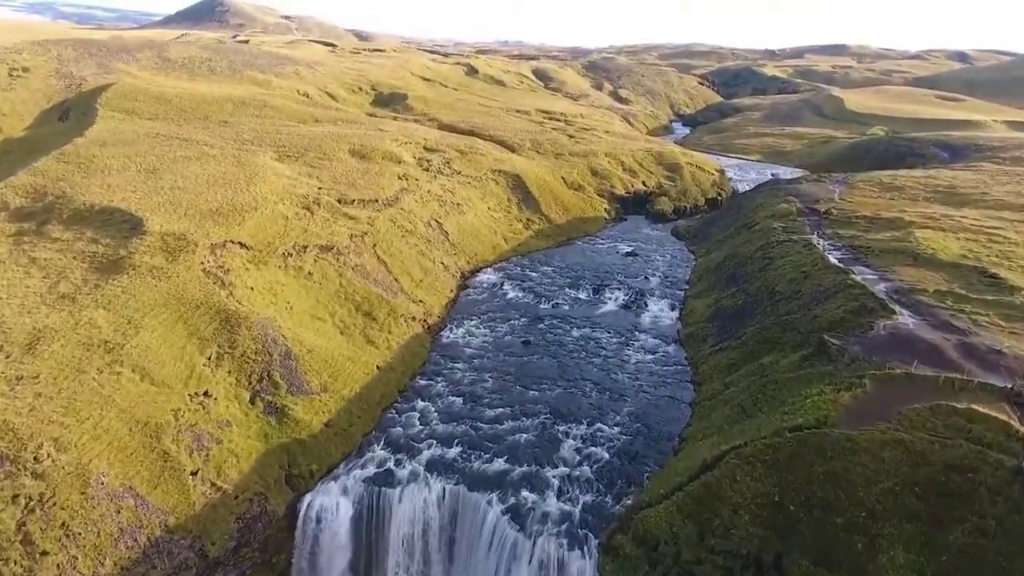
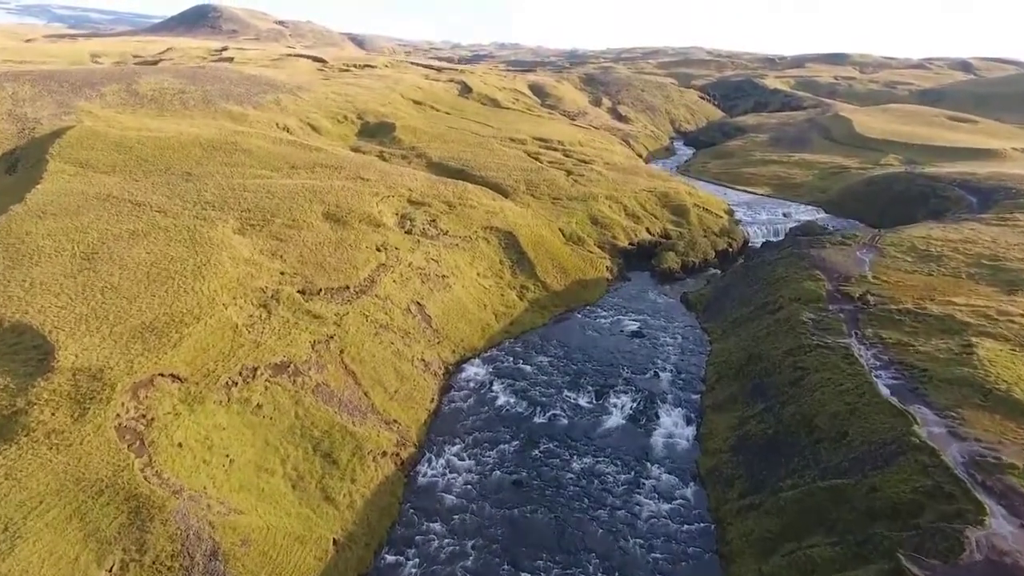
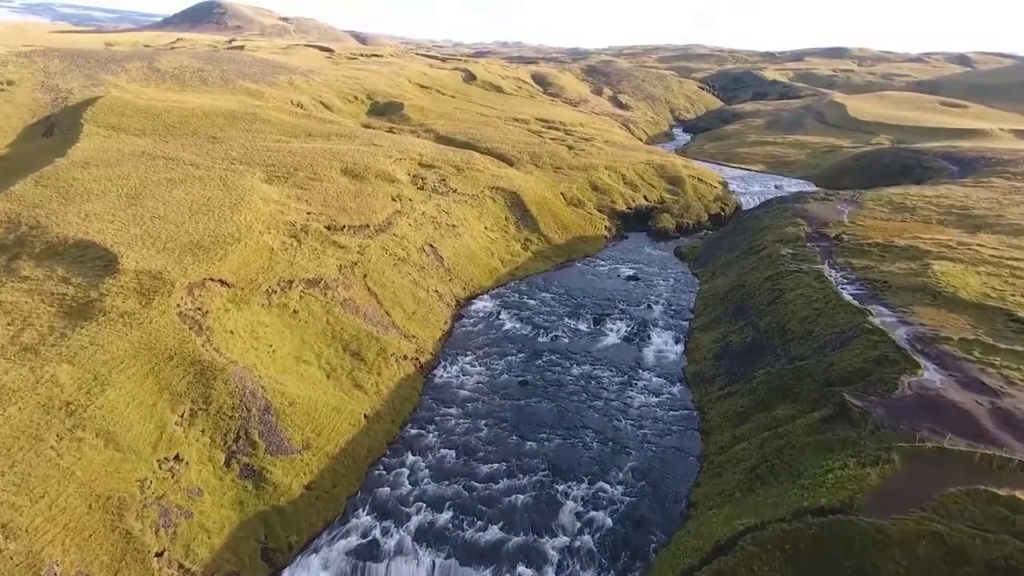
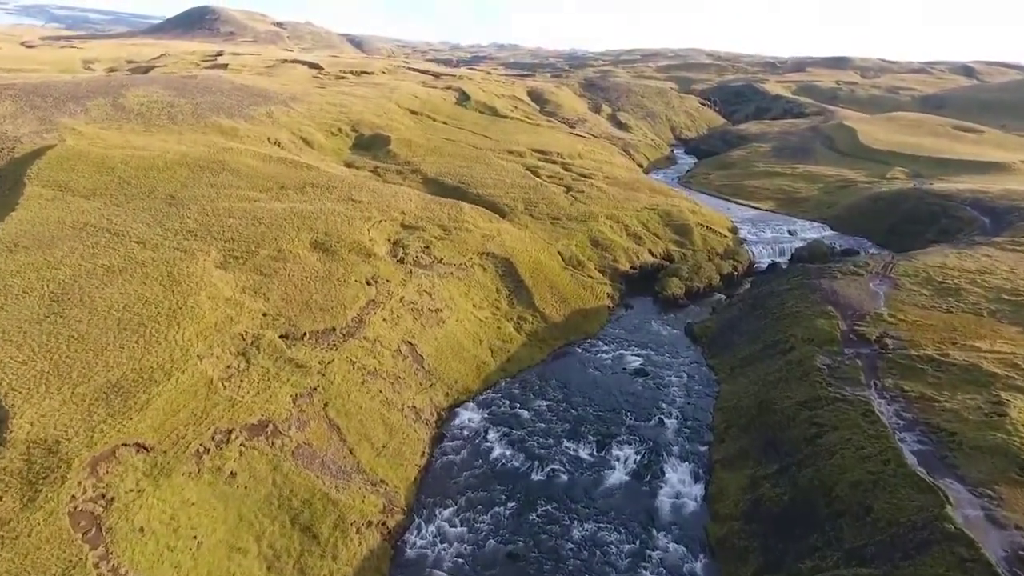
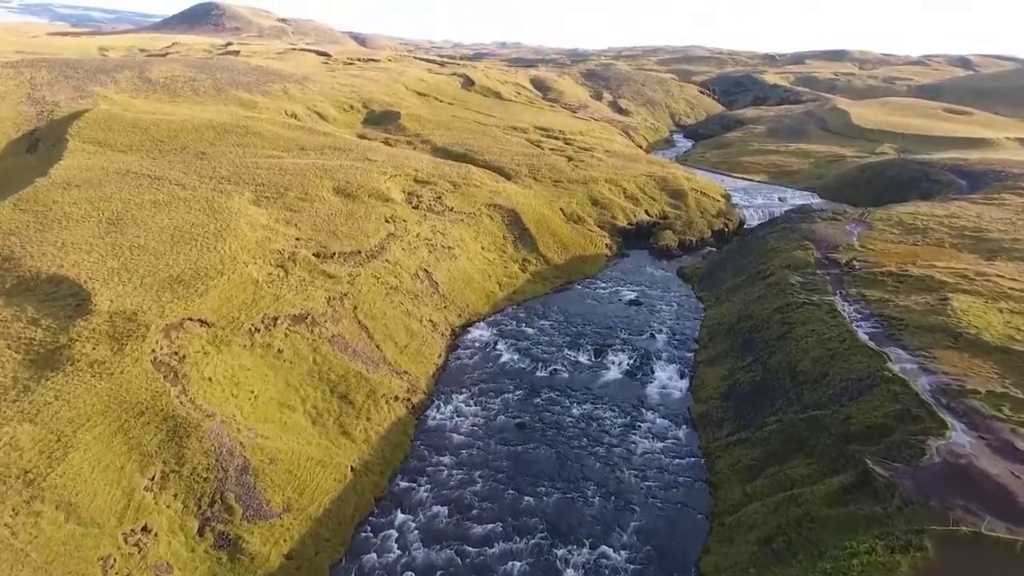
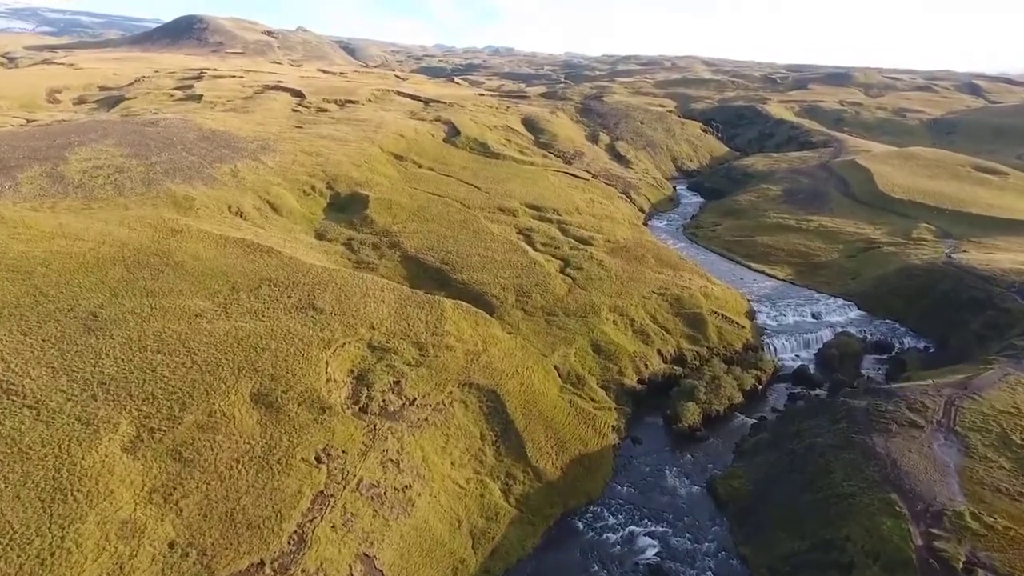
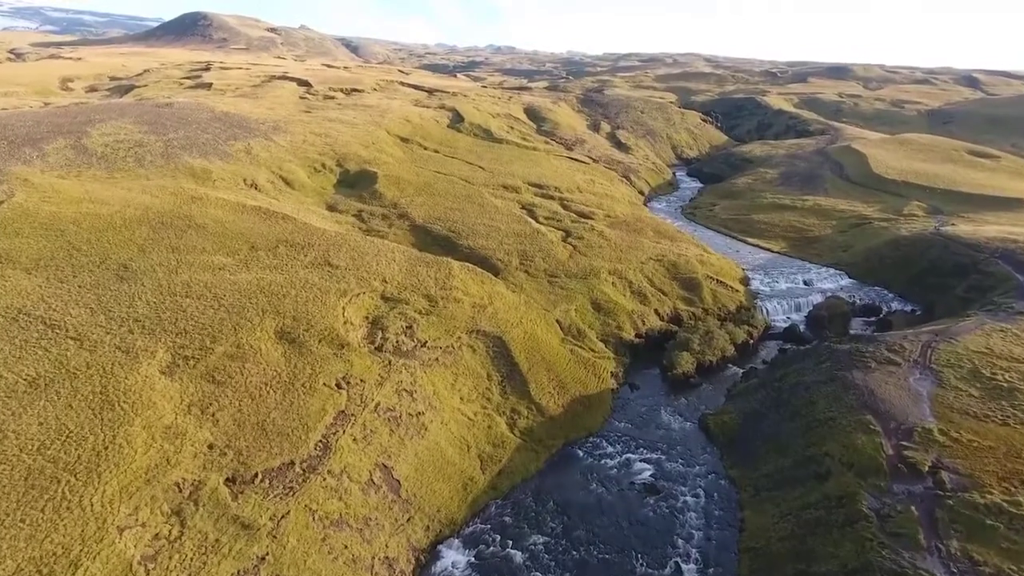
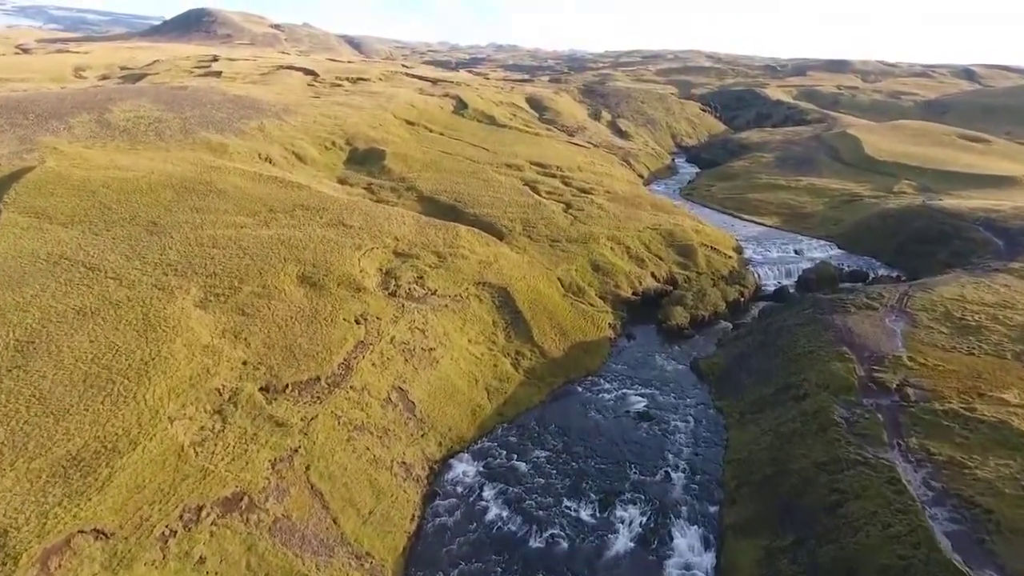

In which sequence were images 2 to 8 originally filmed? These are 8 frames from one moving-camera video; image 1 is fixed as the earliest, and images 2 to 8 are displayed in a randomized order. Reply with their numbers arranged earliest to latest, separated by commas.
3, 5, 2, 4, 8, 7, 6
